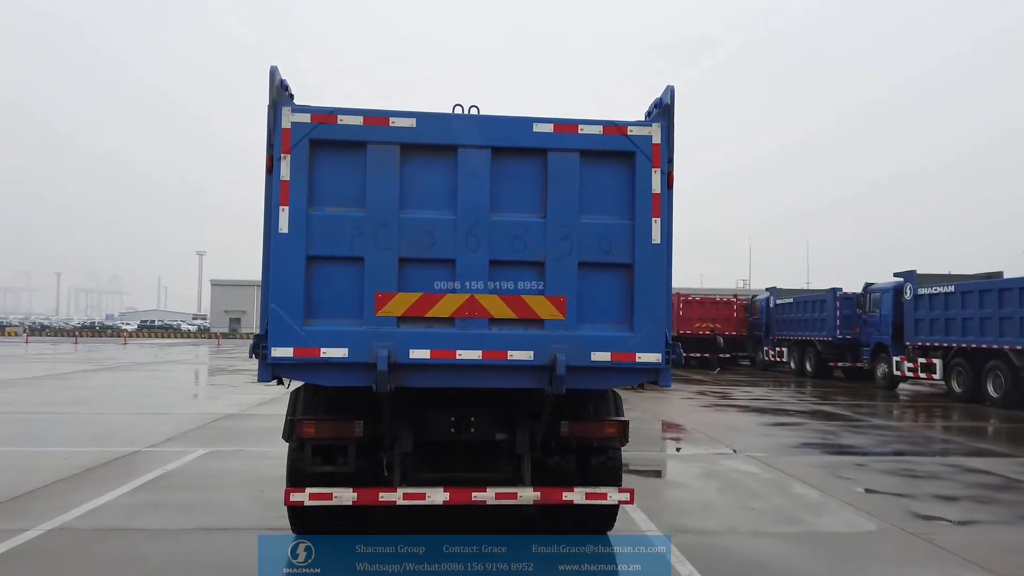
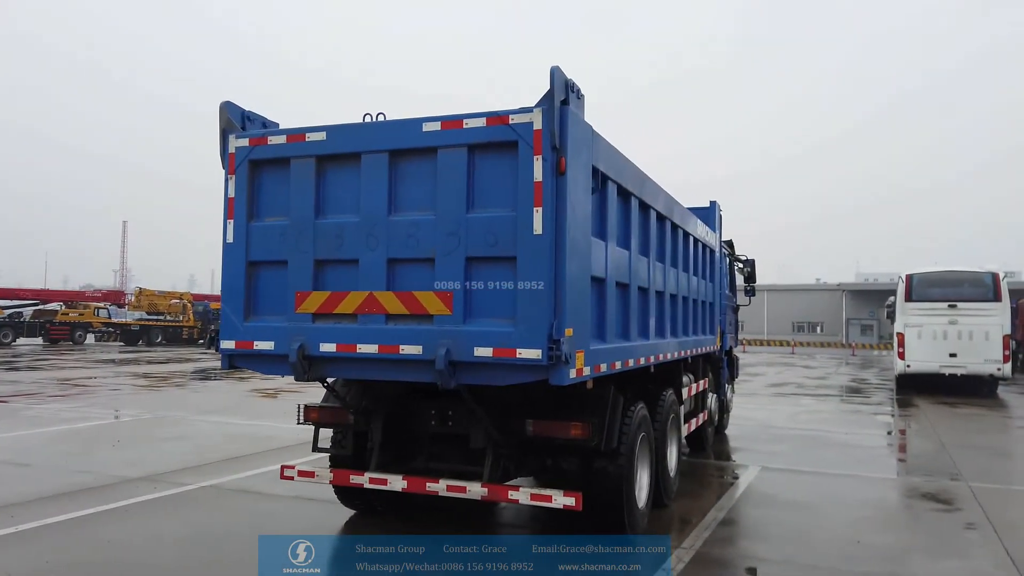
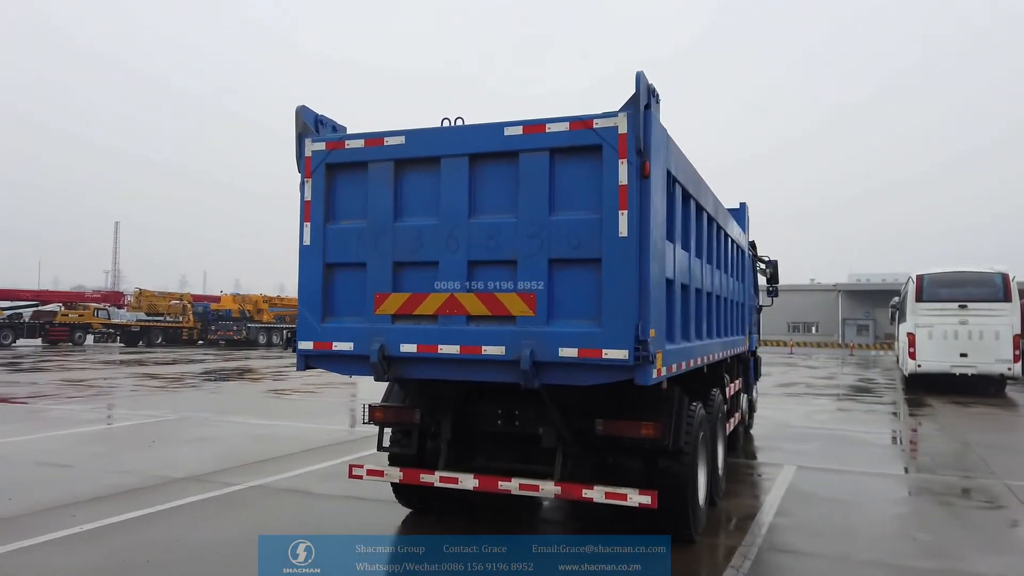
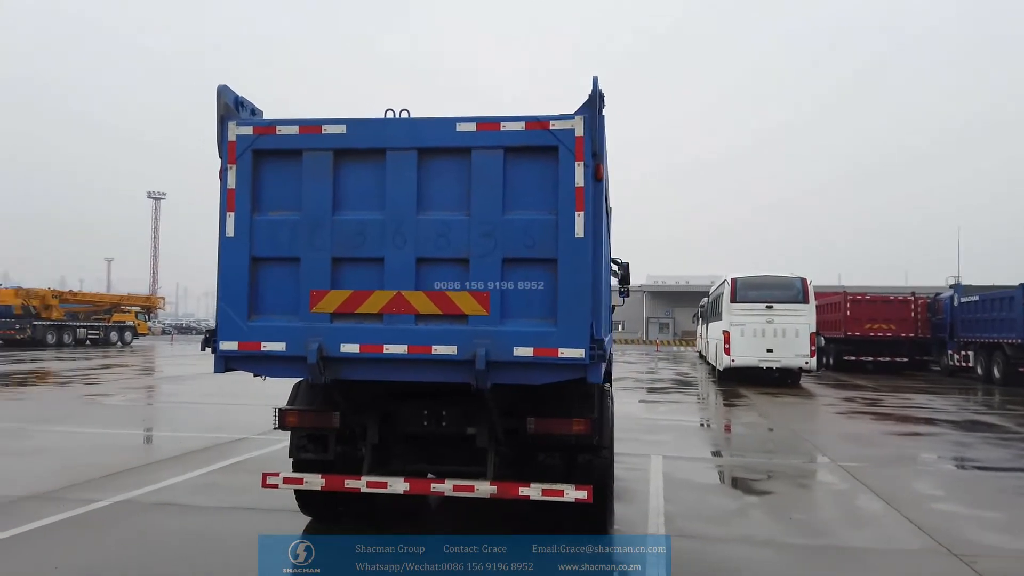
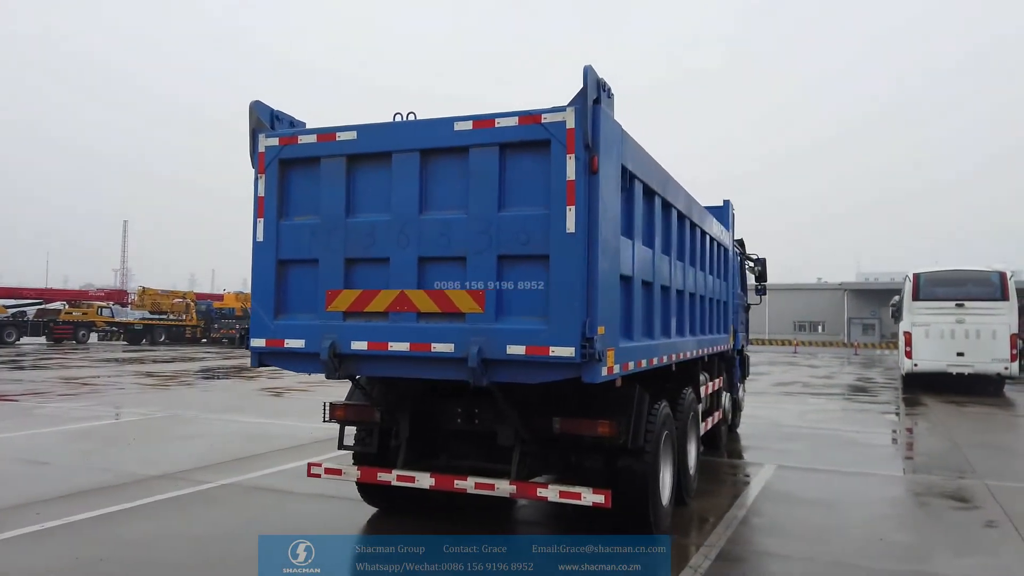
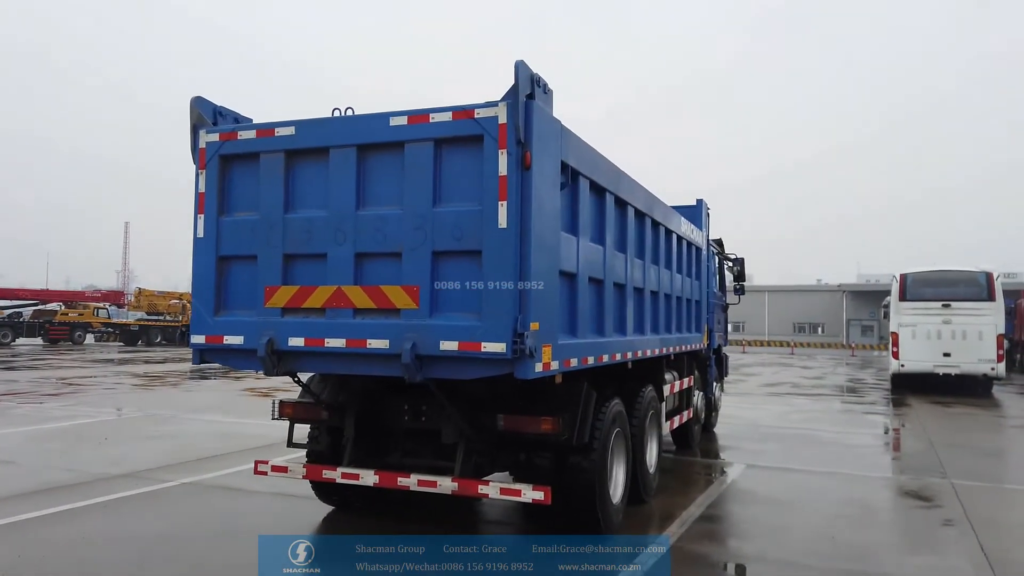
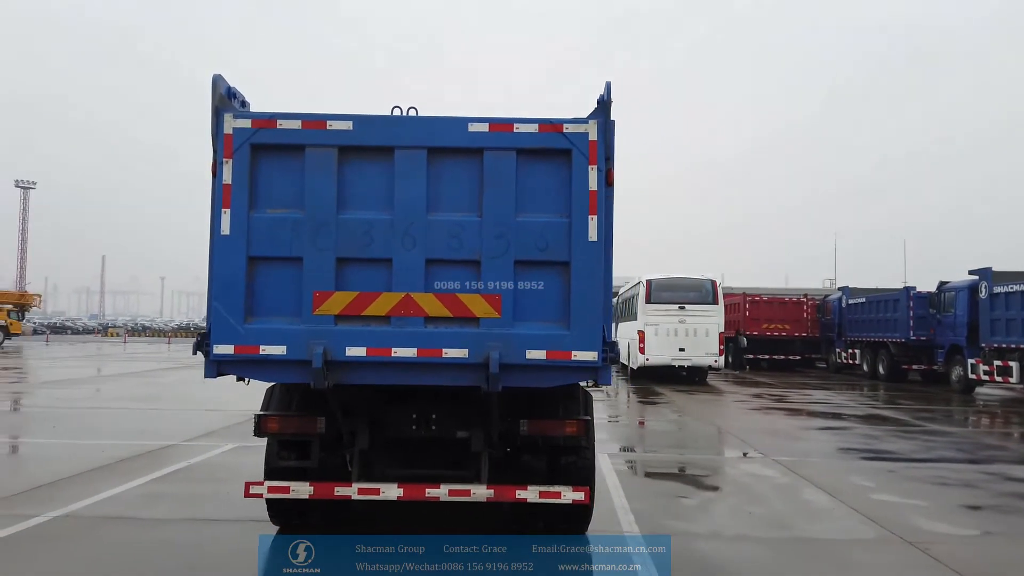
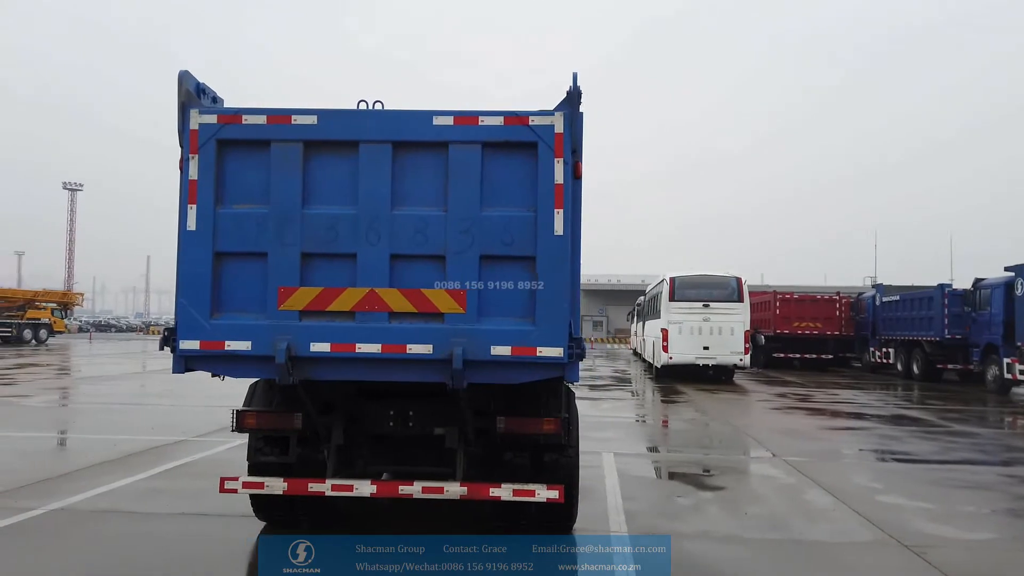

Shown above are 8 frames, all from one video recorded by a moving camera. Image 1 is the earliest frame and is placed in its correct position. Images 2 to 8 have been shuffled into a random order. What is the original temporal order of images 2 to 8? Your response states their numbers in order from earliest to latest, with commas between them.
7, 8, 4, 3, 5, 2, 6
